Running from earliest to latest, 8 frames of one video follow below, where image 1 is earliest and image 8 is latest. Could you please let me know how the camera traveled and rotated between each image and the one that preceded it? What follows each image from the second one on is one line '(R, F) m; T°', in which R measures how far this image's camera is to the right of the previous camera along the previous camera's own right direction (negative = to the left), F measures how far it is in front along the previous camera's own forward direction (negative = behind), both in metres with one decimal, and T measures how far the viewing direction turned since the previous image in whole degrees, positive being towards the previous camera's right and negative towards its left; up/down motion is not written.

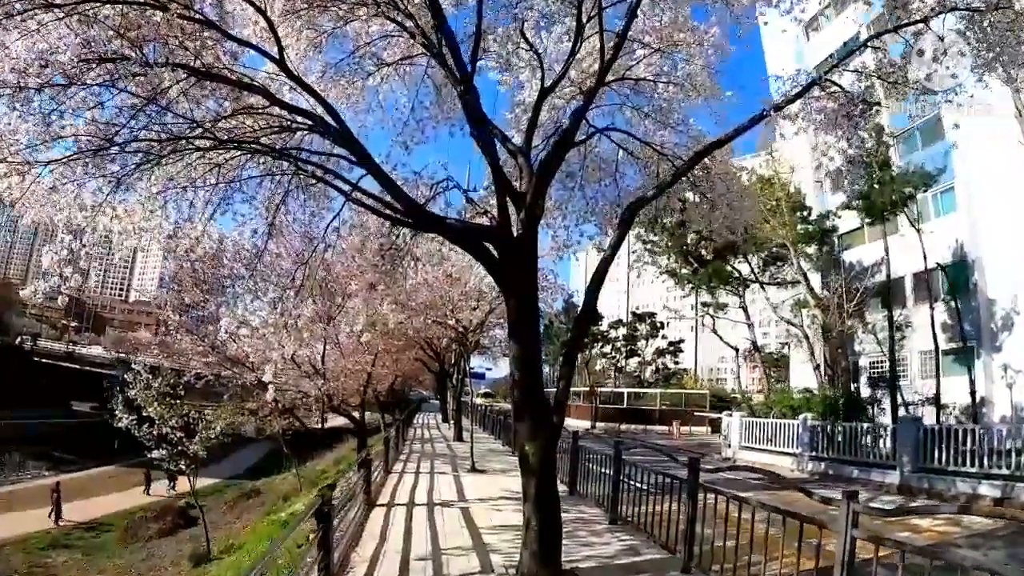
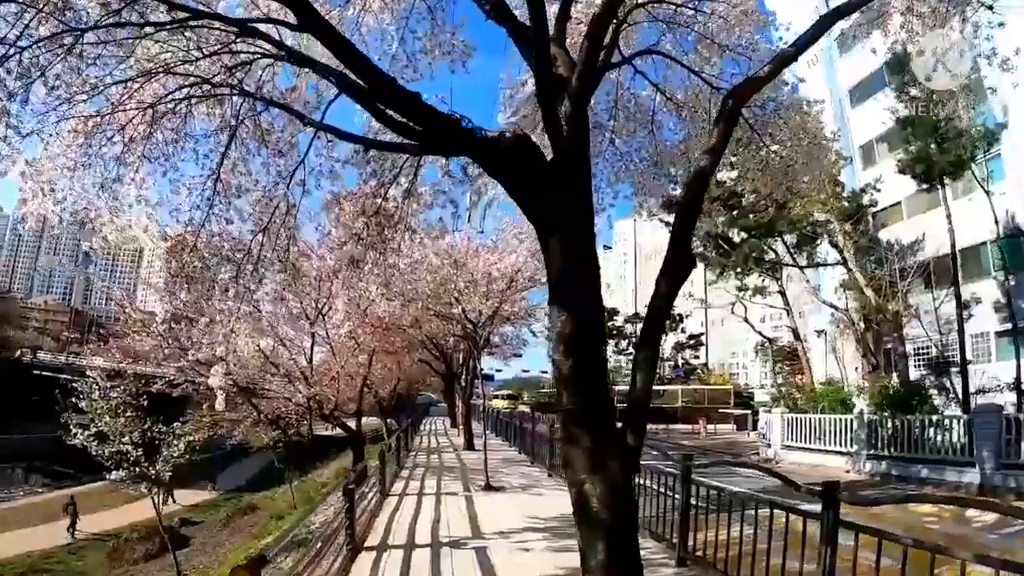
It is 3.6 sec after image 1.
(-0.2, +2.2) m; 0°
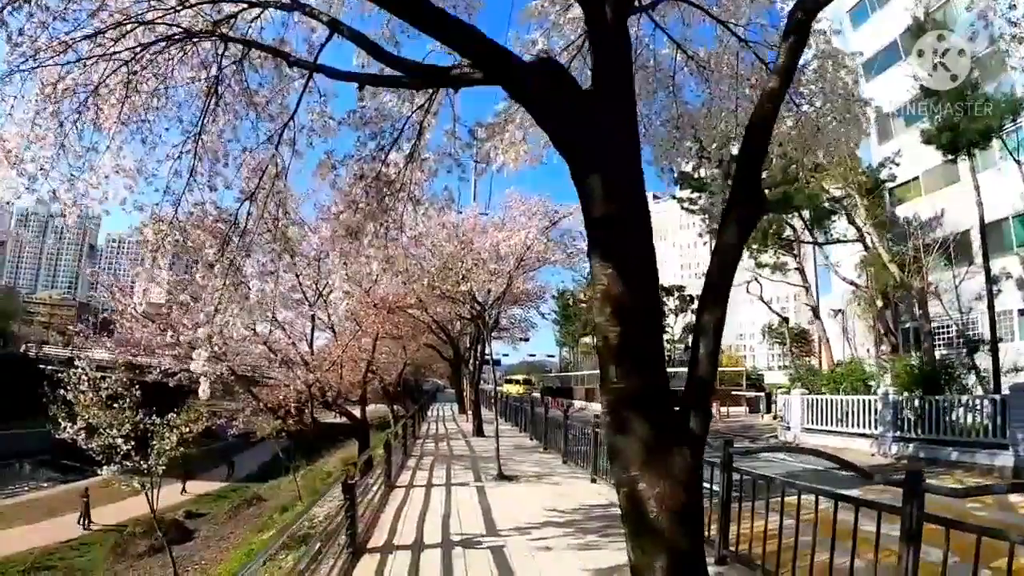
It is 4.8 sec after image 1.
(-0.1, +0.7) m; 0°
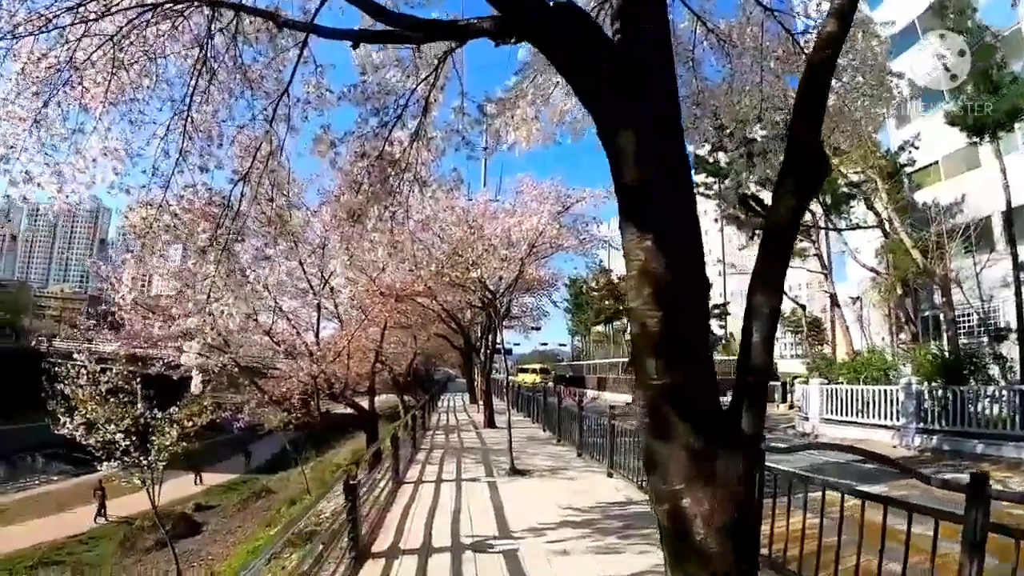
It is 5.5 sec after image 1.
(0.0, +0.4) m; -1°
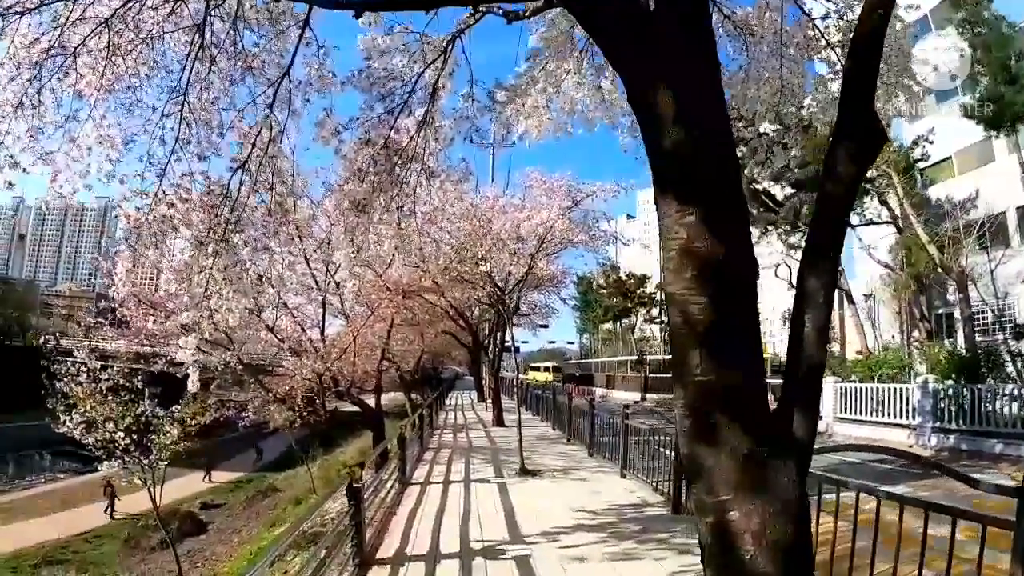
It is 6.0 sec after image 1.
(0.0, +0.3) m; 0°
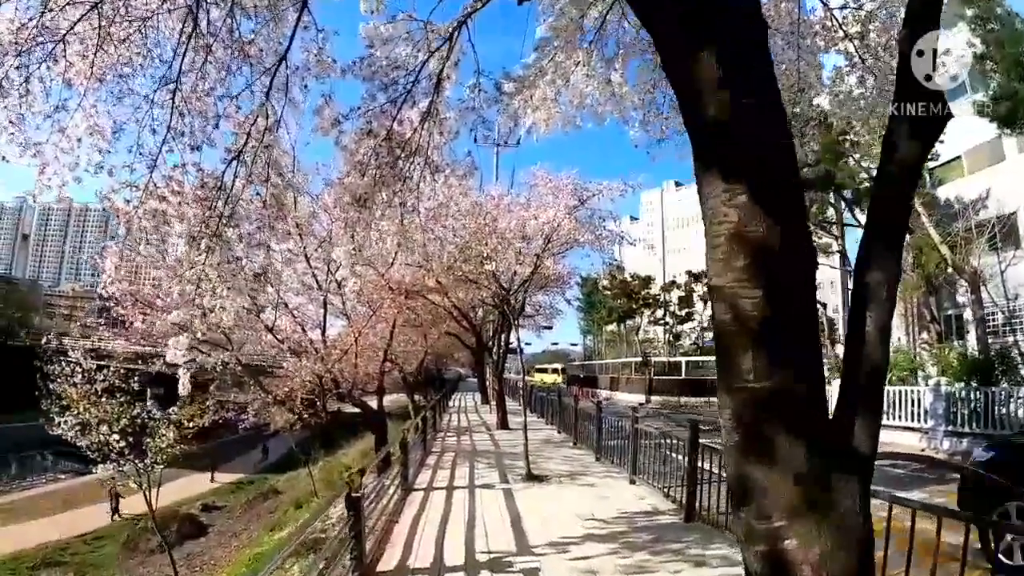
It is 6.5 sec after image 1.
(0.0, +0.3) m; 0°
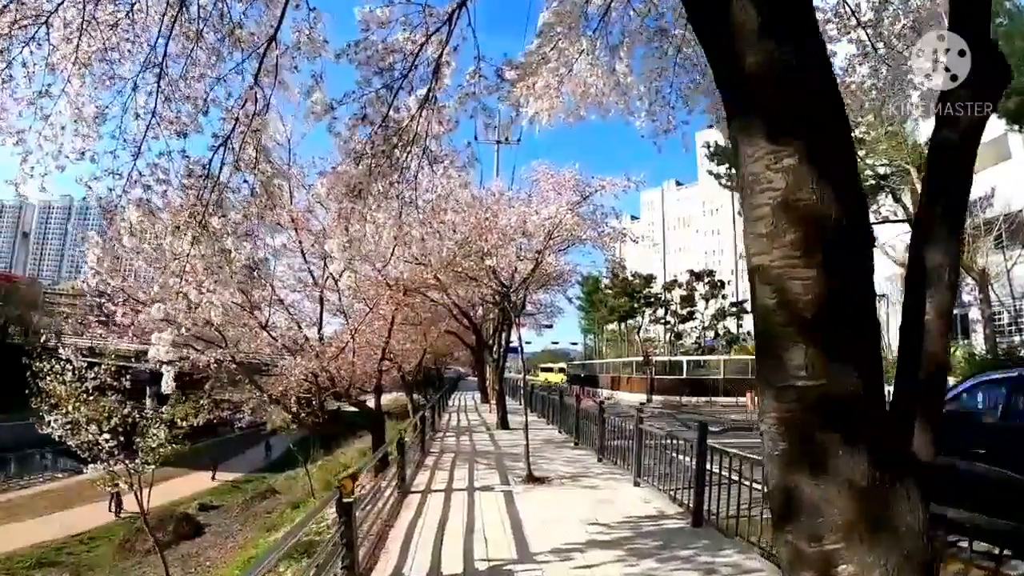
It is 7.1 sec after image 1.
(0.0, +0.3) m; 0°
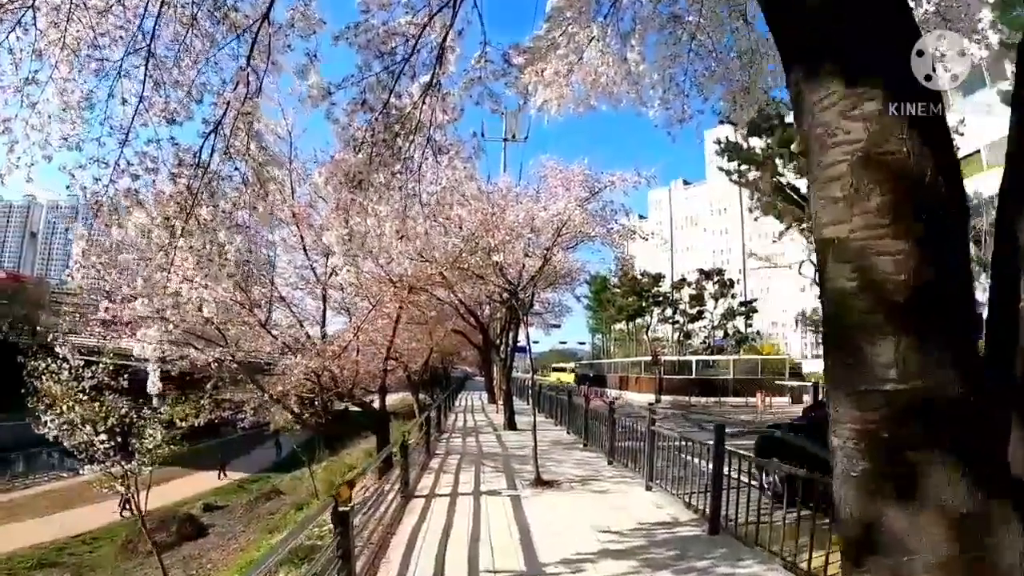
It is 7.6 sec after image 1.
(0.0, +0.3) m; -1°
